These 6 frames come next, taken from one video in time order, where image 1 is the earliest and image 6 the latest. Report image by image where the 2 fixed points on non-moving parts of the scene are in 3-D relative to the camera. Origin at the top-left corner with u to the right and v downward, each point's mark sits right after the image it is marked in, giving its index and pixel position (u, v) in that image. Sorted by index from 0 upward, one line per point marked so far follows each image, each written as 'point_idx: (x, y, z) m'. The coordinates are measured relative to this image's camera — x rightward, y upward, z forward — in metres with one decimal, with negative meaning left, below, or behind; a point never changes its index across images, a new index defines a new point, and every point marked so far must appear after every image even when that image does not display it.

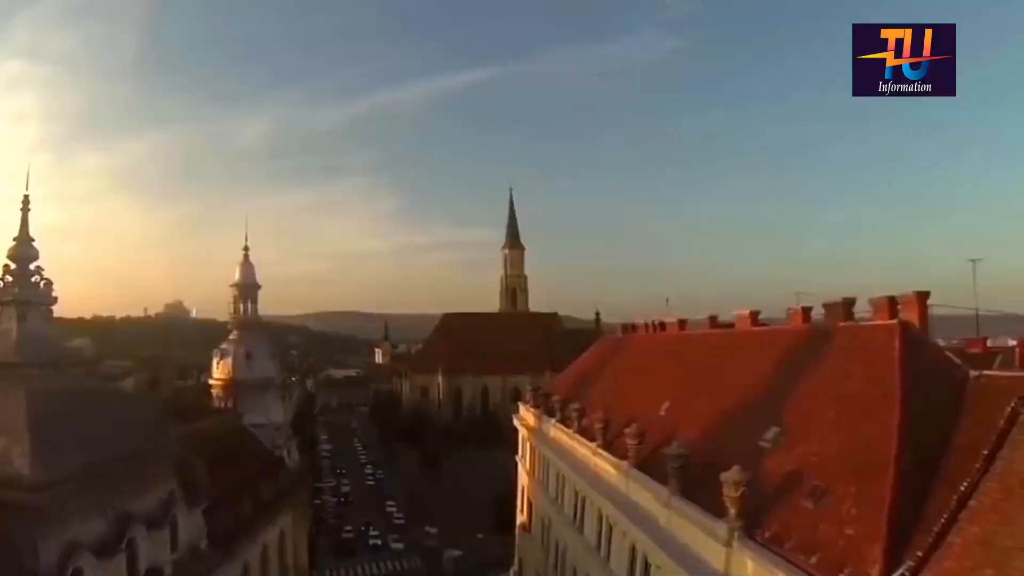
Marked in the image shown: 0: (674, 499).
0: (+3.3, -4.3, +18.0) m
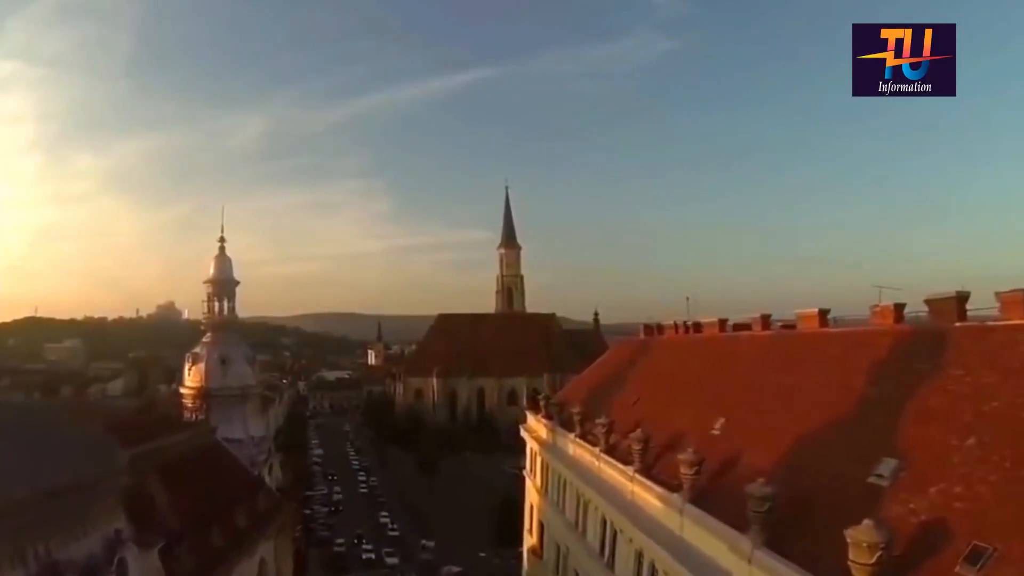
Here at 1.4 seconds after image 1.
0: (+3.9, -4.2, +13.9) m
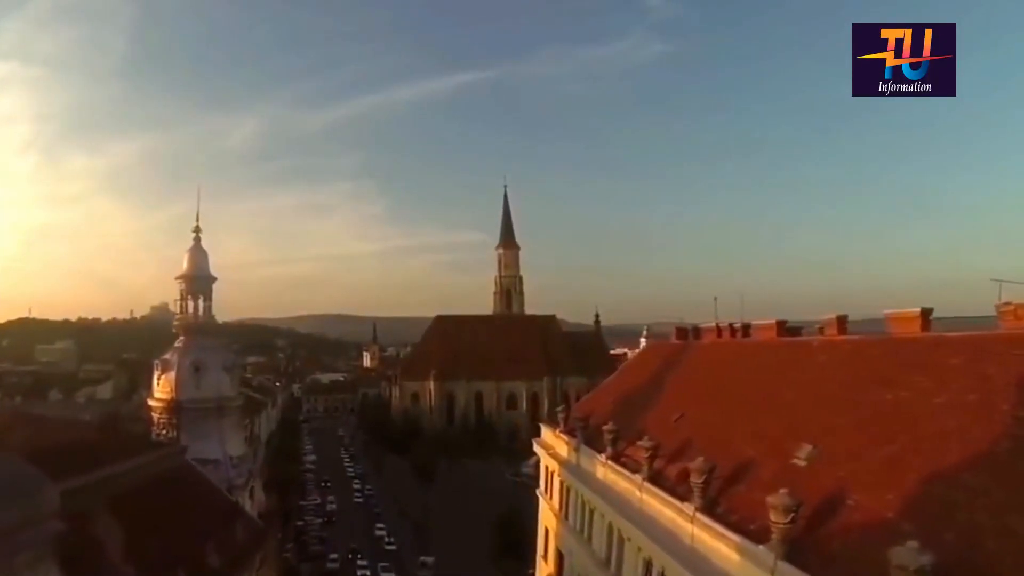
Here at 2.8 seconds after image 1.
0: (+4.5, -4.1, +9.9) m
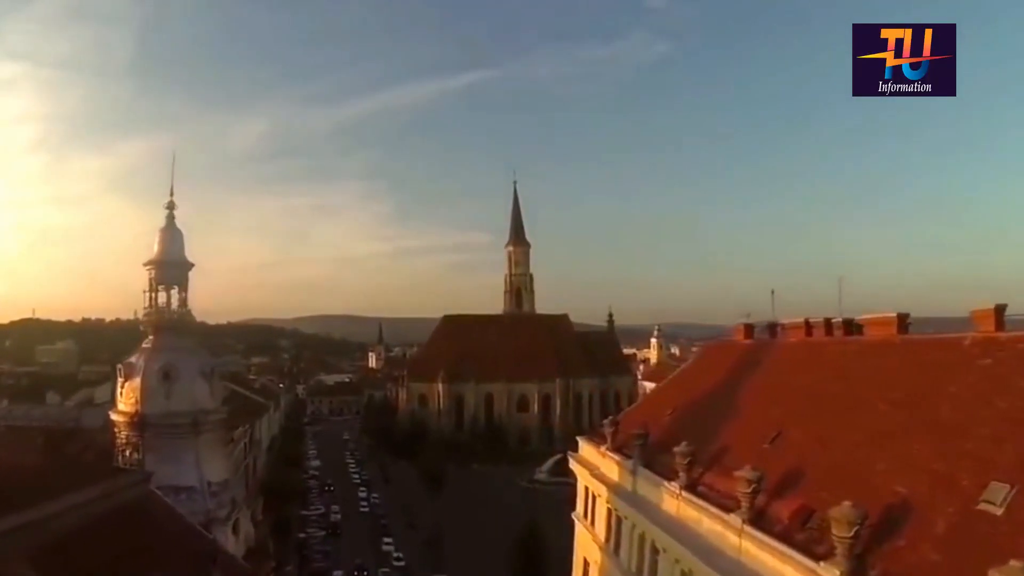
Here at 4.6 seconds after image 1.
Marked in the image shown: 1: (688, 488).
0: (+5.5, -3.7, +5.0) m
1: (+3.8, -4.3, +18.8) m
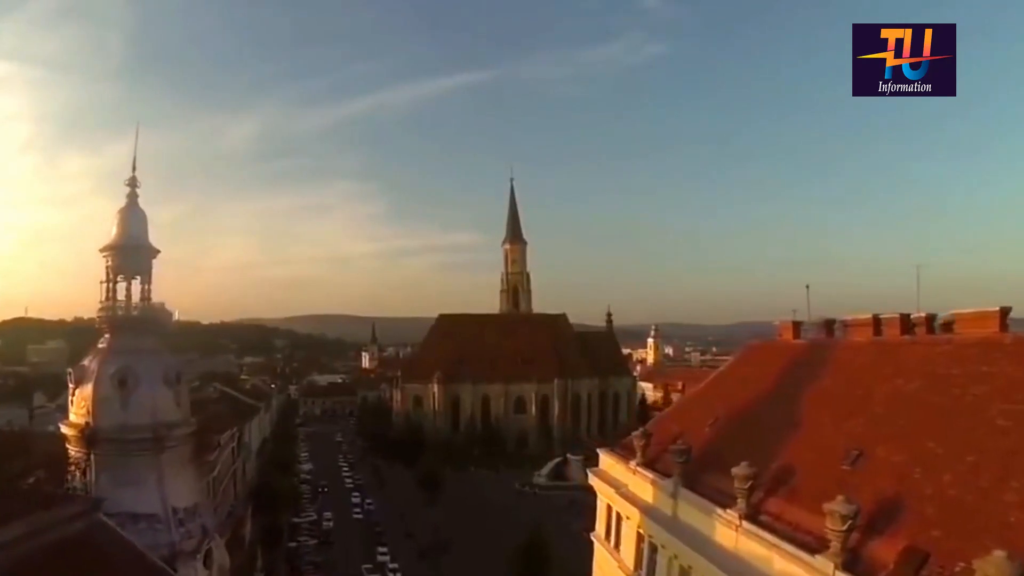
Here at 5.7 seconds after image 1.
0: (+6.0, -3.5, +1.8) m
1: (+4.3, -4.1, +15.7) m
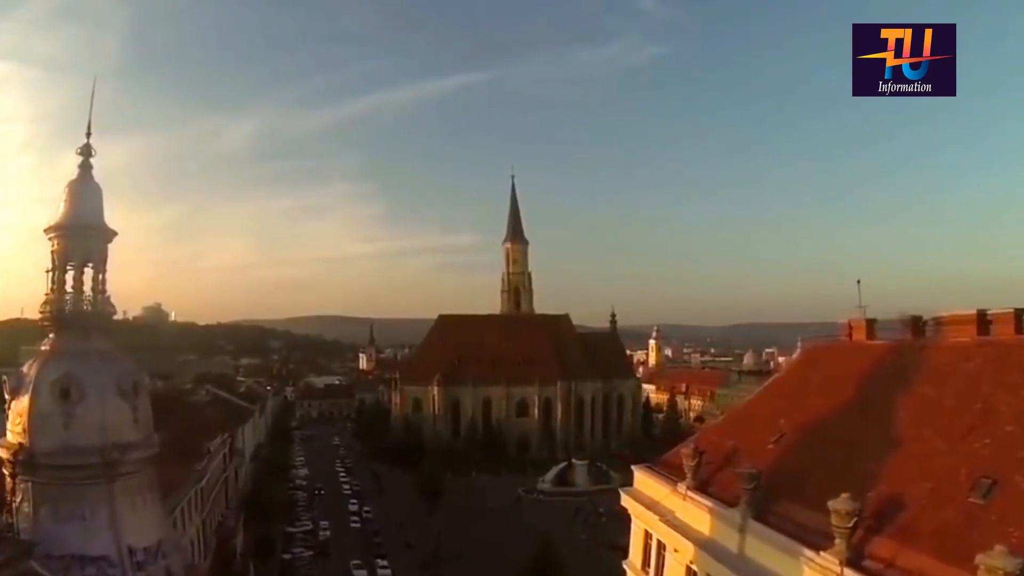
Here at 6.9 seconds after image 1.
0: (+6.7, -3.3, -1.5) m
1: (+4.9, -3.9, +12.4) m
